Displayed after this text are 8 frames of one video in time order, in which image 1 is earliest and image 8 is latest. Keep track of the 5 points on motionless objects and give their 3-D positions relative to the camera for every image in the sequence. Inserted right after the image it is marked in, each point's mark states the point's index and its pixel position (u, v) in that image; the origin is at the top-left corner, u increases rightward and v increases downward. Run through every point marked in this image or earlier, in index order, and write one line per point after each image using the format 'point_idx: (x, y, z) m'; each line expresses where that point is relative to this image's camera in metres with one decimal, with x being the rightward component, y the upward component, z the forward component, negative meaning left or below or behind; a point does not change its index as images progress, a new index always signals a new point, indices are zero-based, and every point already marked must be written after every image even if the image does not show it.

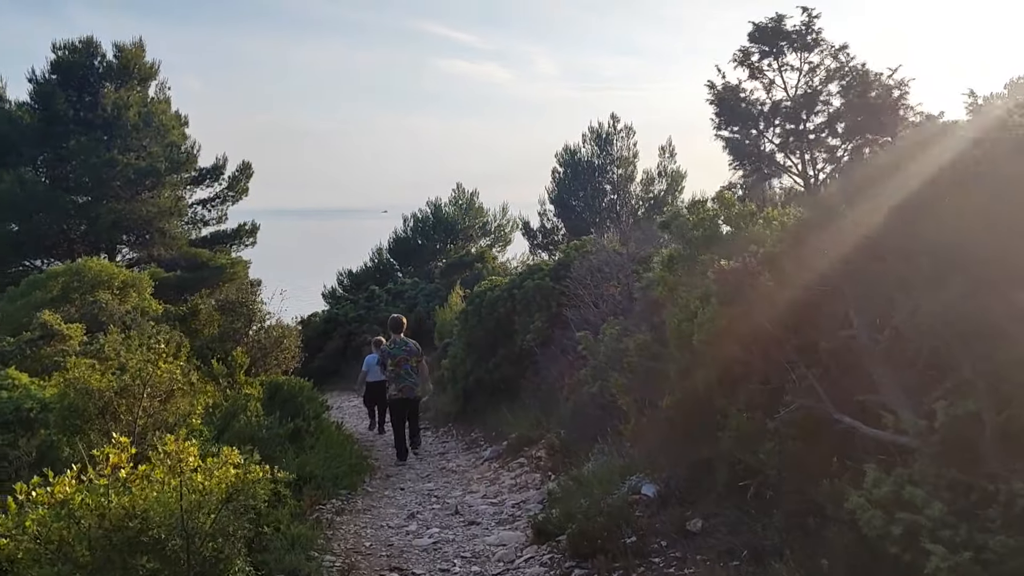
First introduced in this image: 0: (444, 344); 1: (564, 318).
0: (-1.2, -1.0, +15.5) m
1: (+0.6, -0.3, +10.1) m
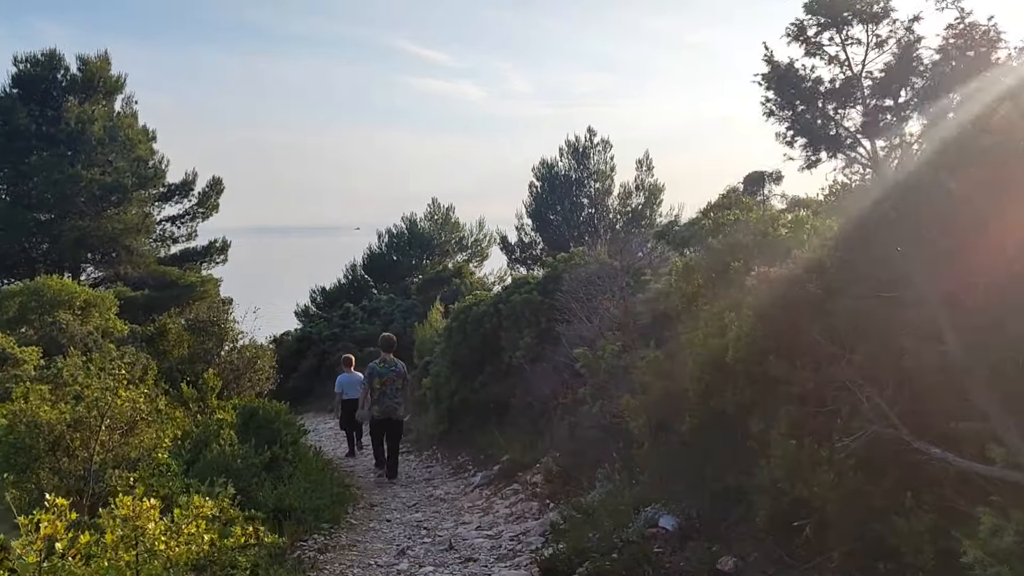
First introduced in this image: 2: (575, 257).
0: (-1.5, -1.3, +14.9) m
1: (+0.5, -0.5, +9.6) m
2: (+0.8, +0.4, +10.9) m
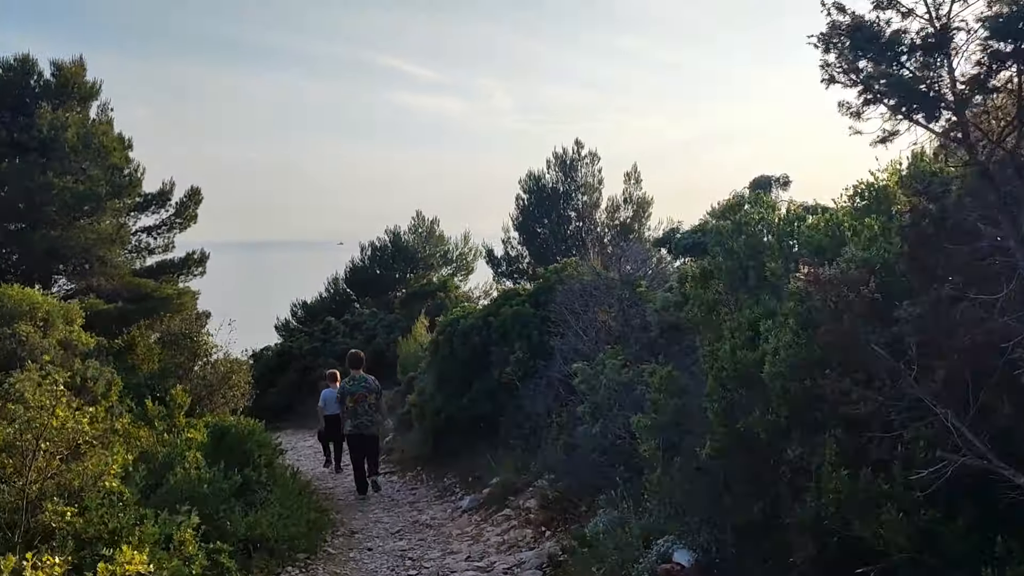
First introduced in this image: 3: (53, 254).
0: (-1.7, -1.5, +14.4) m
1: (+0.4, -0.6, +9.1) m
2: (+0.7, +0.2, +10.4) m
3: (-10.1, +0.7, +19.4) m
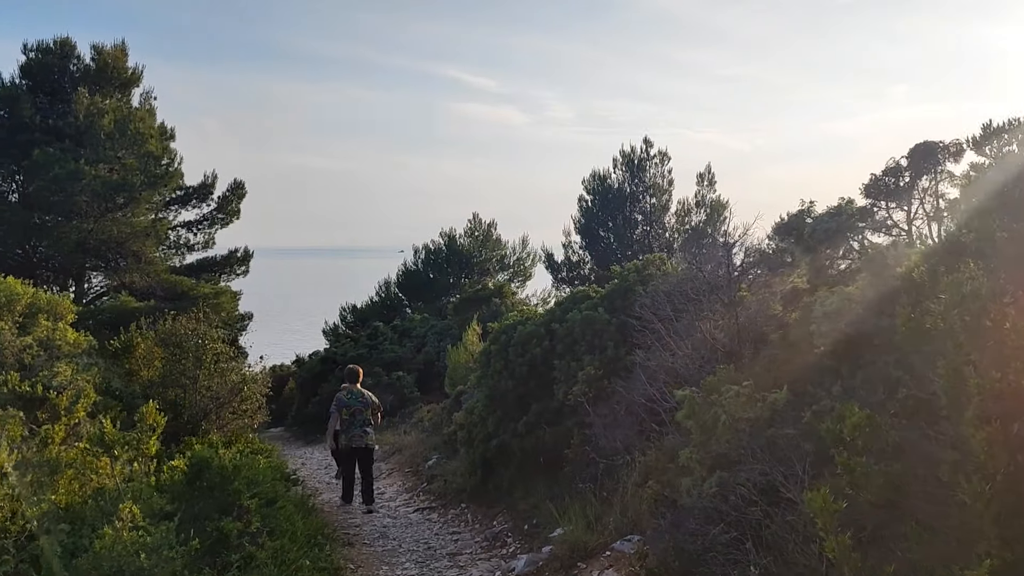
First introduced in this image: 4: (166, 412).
0: (-0.8, -1.5, +12.6) m
1: (+0.9, -0.6, +7.2) m
2: (+1.3, +0.2, +8.5) m
3: (-8.8, +0.8, +18.2) m
4: (-3.3, -1.2, +8.5) m
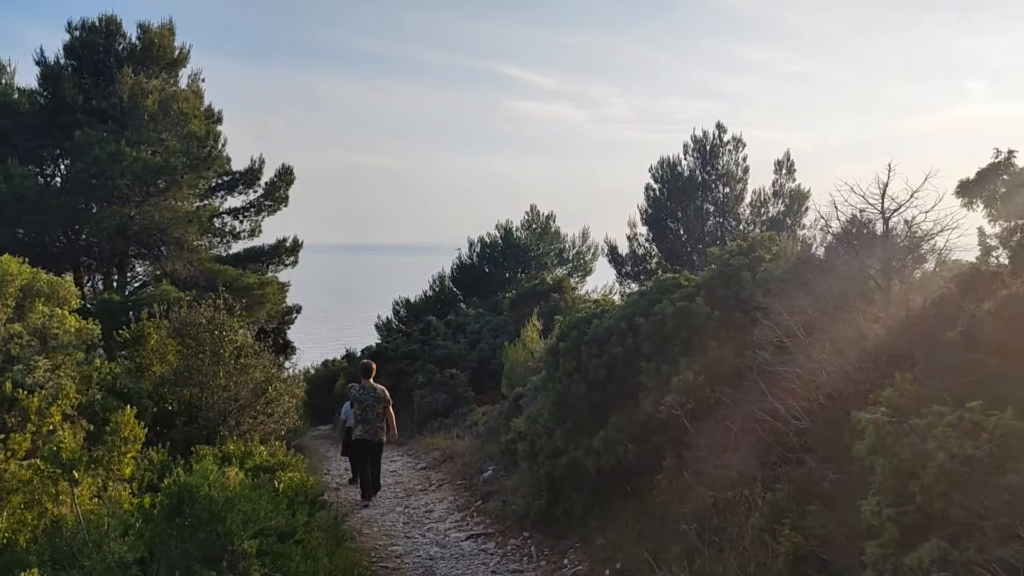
0: (0.0, -1.4, +11.2) m
1: (+1.4, -0.5, +5.7) m
2: (+1.9, +0.3, +6.9) m
3: (-7.6, +1.1, +17.2) m
4: (-2.7, -1.0, +7.3) m
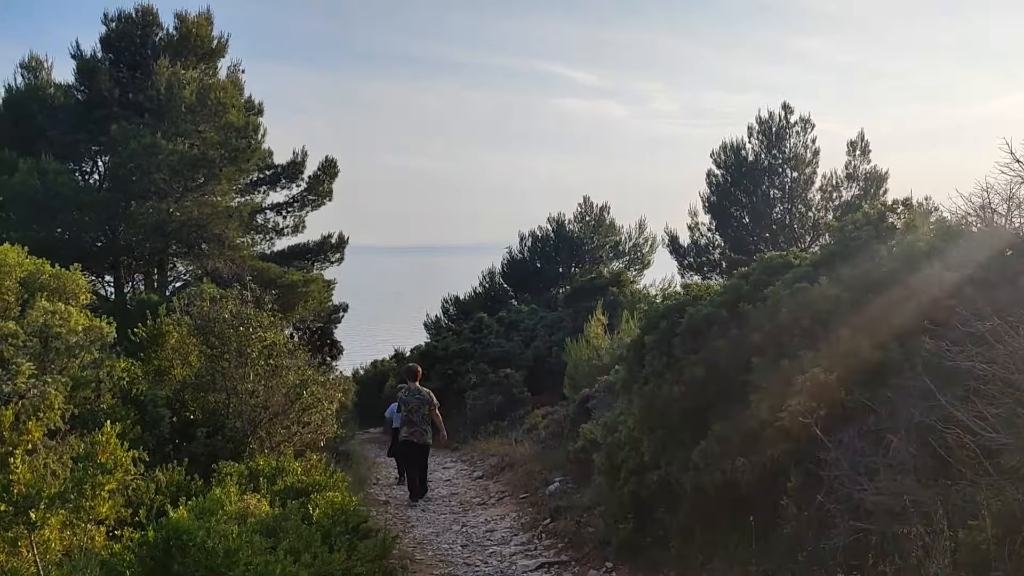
0: (+0.8, -1.3, +10.0) m
1: (+1.9, -0.4, +4.5) m
2: (+2.4, +0.5, +5.7) m
3: (-6.5, +1.1, +16.5) m
4: (-2.2, -1.0, +6.3) m
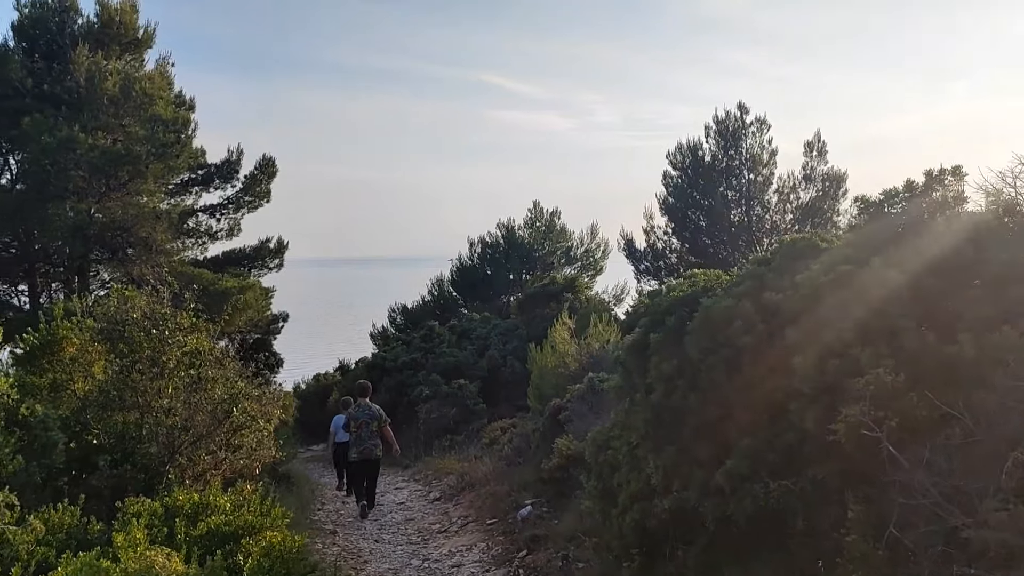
0: (+0.4, -1.3, +9.0) m
1: (+1.8, -0.3, +3.6) m
2: (+2.3, +0.5, +4.8) m
3: (-7.3, +0.9, +15.0) m
4: (-2.3, -0.9, +5.1) m
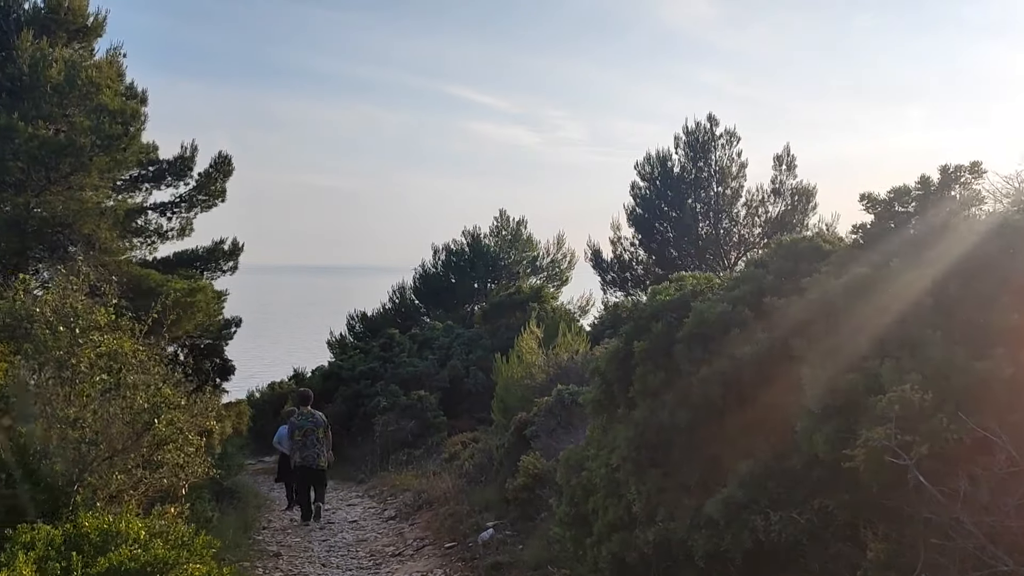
0: (0.0, -1.3, +8.4) m
1: (+1.7, -0.3, +3.1) m
2: (+2.1, +0.5, +4.3) m
3: (-7.9, +1.0, +14.1) m
4: (-2.5, -0.9, +4.4) m
